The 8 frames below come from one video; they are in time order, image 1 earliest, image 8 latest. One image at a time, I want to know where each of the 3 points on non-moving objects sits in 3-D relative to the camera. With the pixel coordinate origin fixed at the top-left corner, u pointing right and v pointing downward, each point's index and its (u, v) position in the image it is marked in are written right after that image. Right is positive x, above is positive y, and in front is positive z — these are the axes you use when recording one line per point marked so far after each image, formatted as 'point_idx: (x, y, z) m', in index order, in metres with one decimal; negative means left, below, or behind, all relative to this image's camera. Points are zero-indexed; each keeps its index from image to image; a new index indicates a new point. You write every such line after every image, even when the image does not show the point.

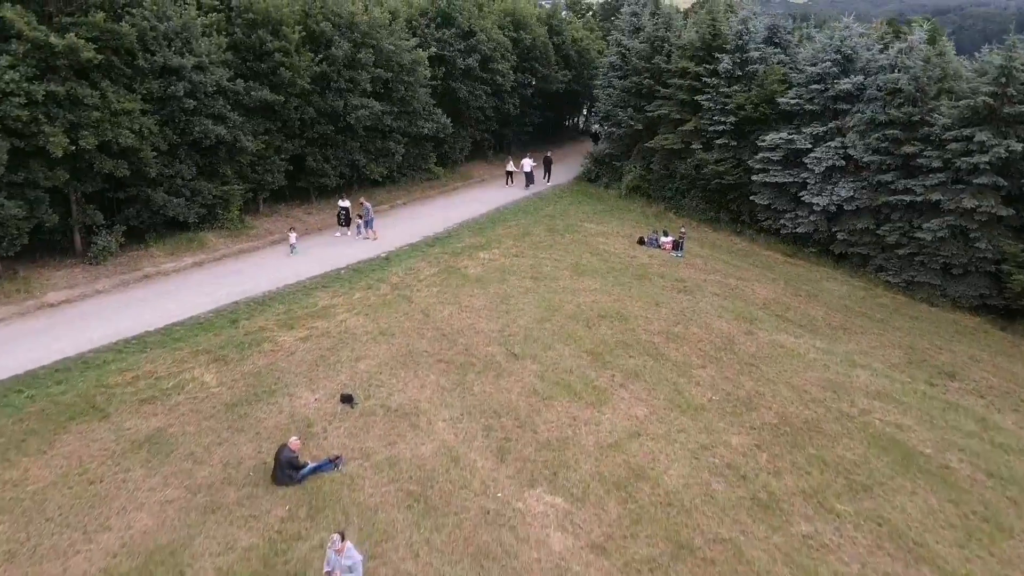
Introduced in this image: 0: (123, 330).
0: (-8.3, -0.9, +15.7) m
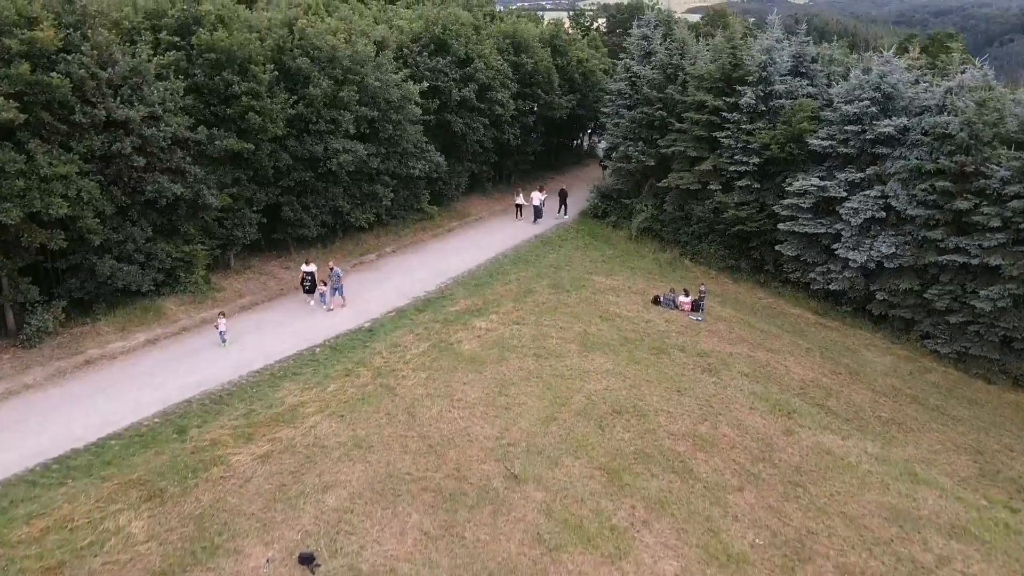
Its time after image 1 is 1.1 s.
0: (-8.3, -2.8, +13.1) m
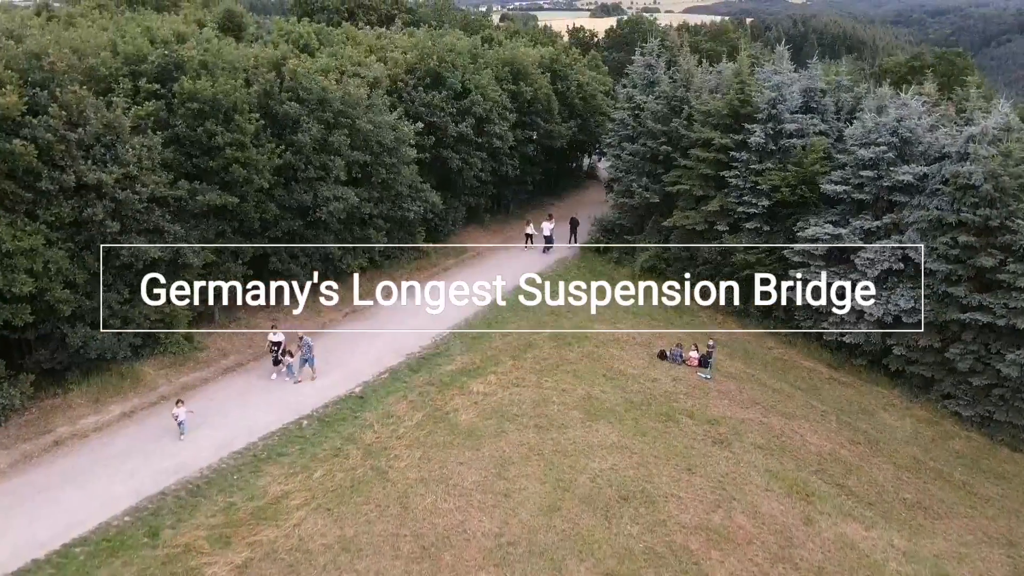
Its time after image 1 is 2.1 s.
0: (-8.3, -4.4, +12.0) m
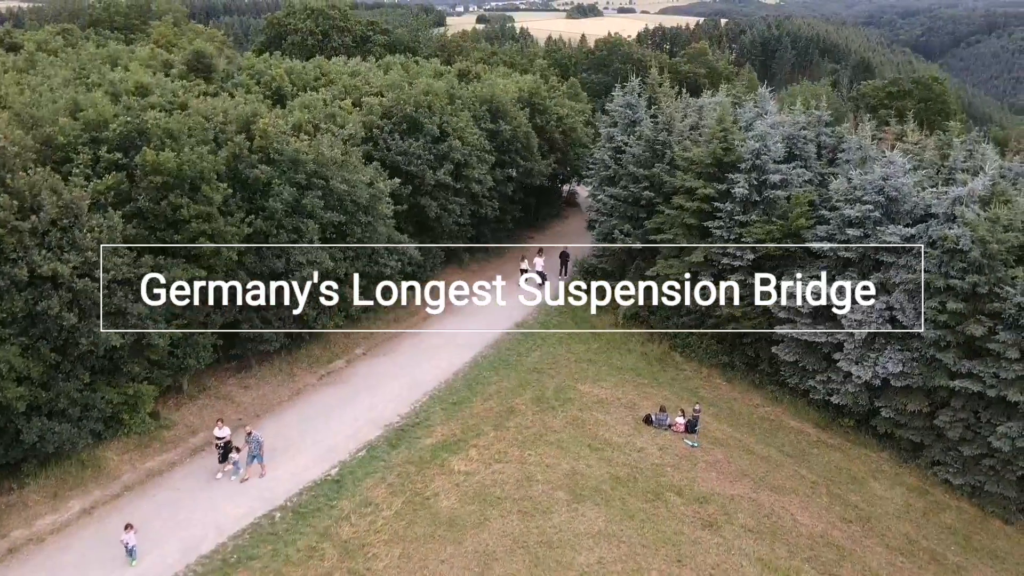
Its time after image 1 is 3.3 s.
0: (-8.5, -6.3, +11.2) m
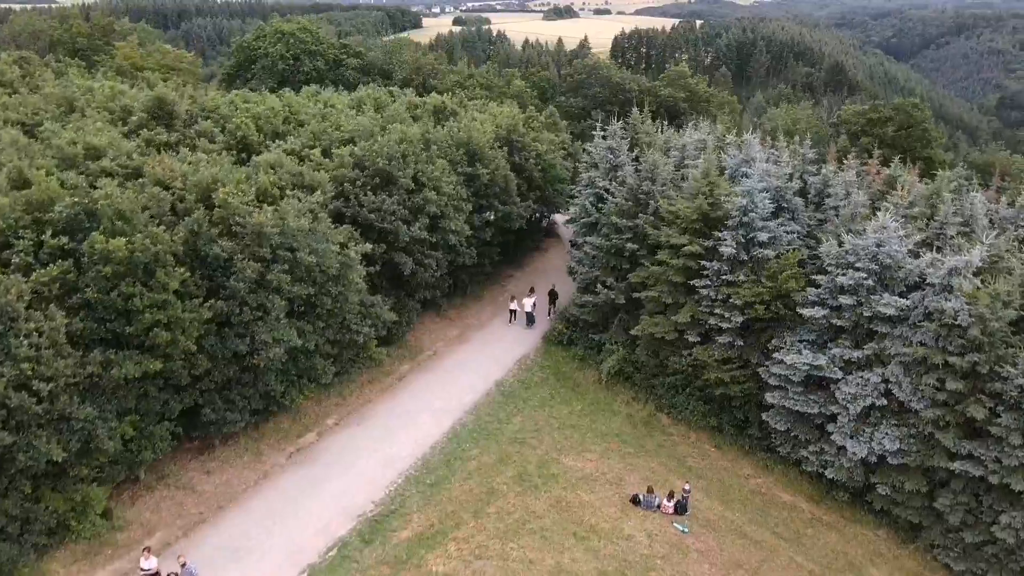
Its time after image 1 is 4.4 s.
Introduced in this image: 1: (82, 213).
0: (-8.7, -8.4, +9.8) m
1: (-9.6, +1.7, +16.6) m
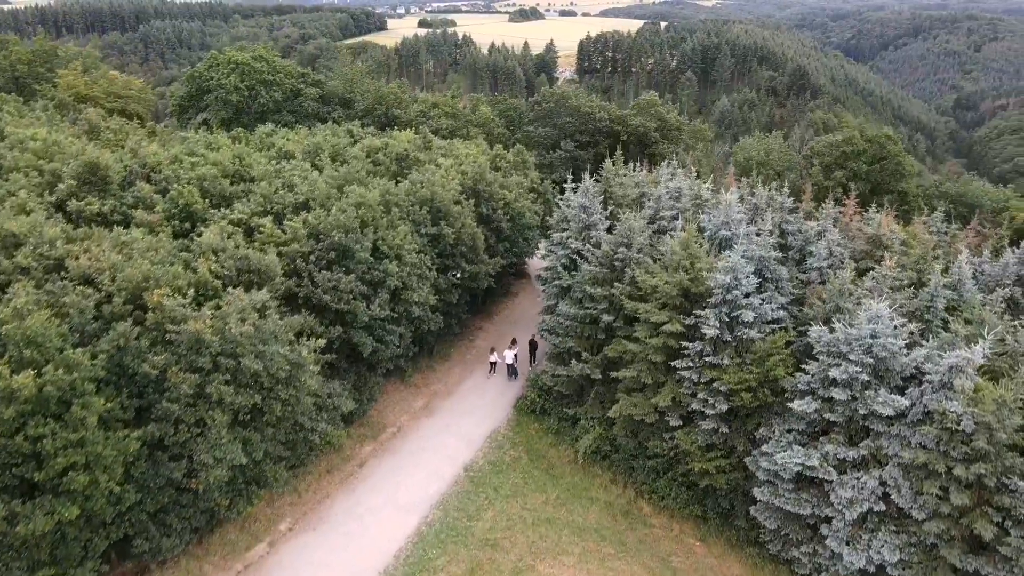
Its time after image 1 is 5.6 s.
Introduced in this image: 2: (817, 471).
0: (-9.0, -11.0, +7.7) m
1: (-10.3, -1.0, +14.4) m
2: (+7.9, -4.7, +19.1) m
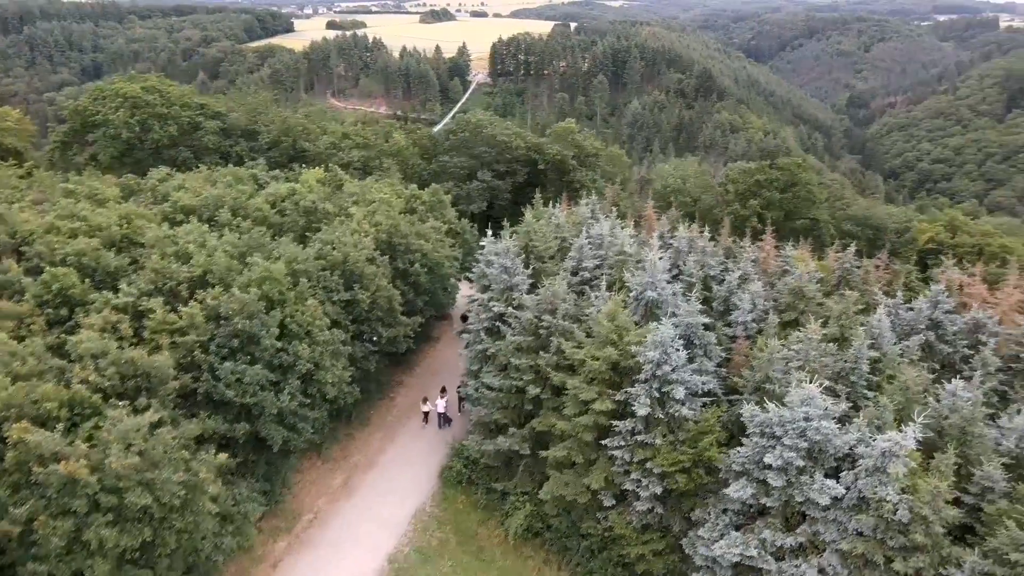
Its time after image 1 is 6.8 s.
0: (-9.2, -13.6, +5.4) m
1: (-11.6, -3.7, +11.9) m
2: (+6.1, -6.8, +18.5) m
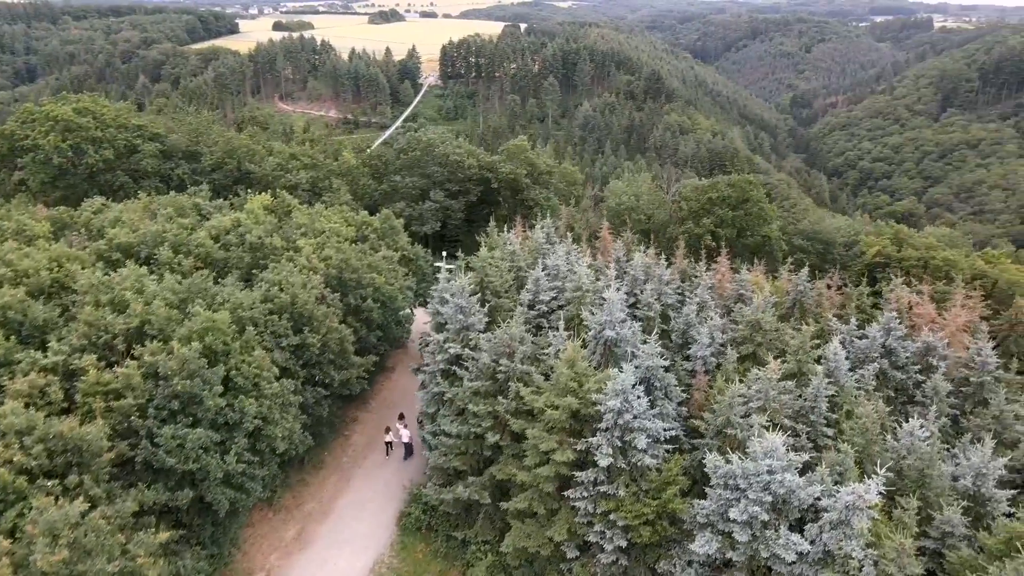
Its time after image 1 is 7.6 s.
0: (-9.1, -15.2, +4.2) m
1: (-12.2, -5.3, +10.5) m
2: (+5.2, -8.0, +18.2) m
